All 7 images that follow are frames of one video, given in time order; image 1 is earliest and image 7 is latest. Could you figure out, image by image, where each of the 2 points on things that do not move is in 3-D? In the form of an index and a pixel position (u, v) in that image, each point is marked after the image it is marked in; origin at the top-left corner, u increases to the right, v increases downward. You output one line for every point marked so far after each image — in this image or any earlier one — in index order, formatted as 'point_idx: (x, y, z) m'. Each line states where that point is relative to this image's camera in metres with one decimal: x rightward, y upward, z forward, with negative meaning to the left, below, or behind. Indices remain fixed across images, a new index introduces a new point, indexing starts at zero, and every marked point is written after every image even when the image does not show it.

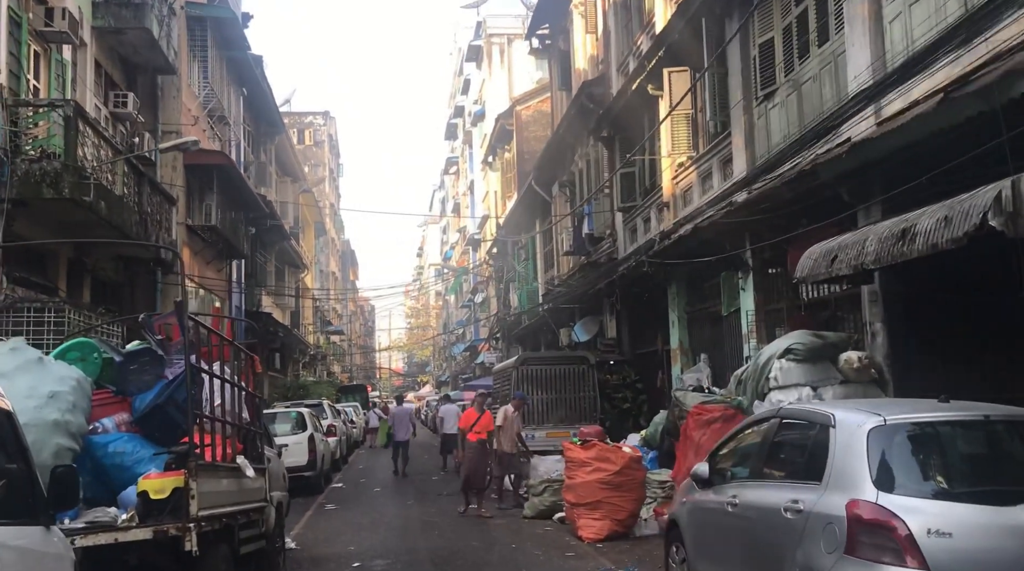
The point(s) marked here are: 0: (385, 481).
0: (-2.4, -3.7, +18.3) m
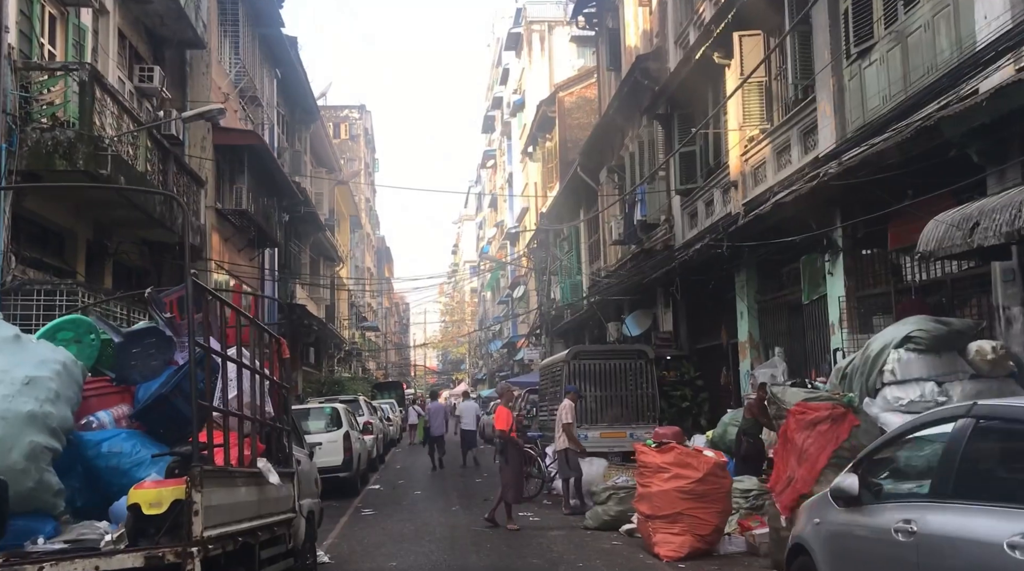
0: (-1.5, -3.5, +17.0) m
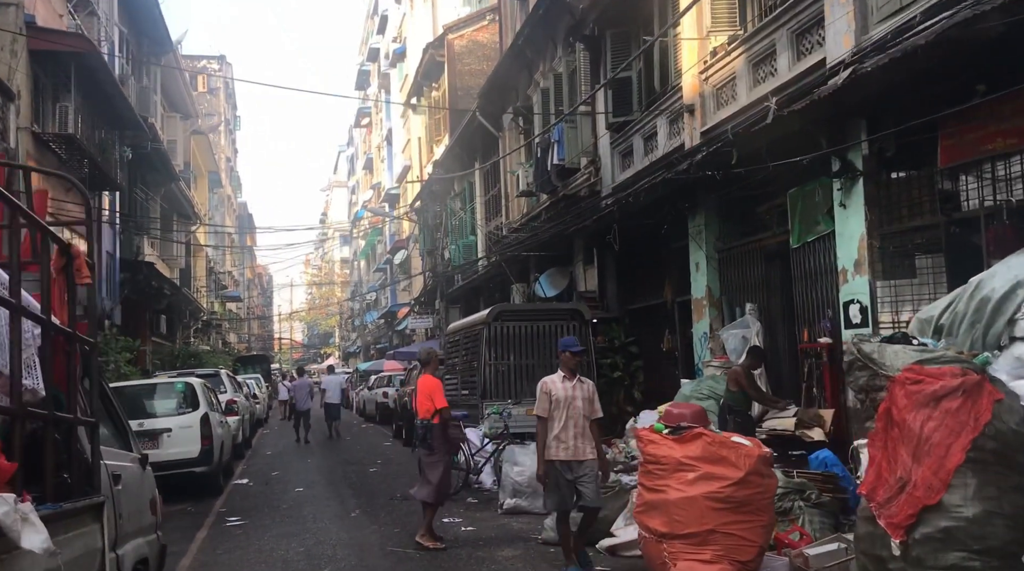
0: (-3.0, -2.7, +13.8) m
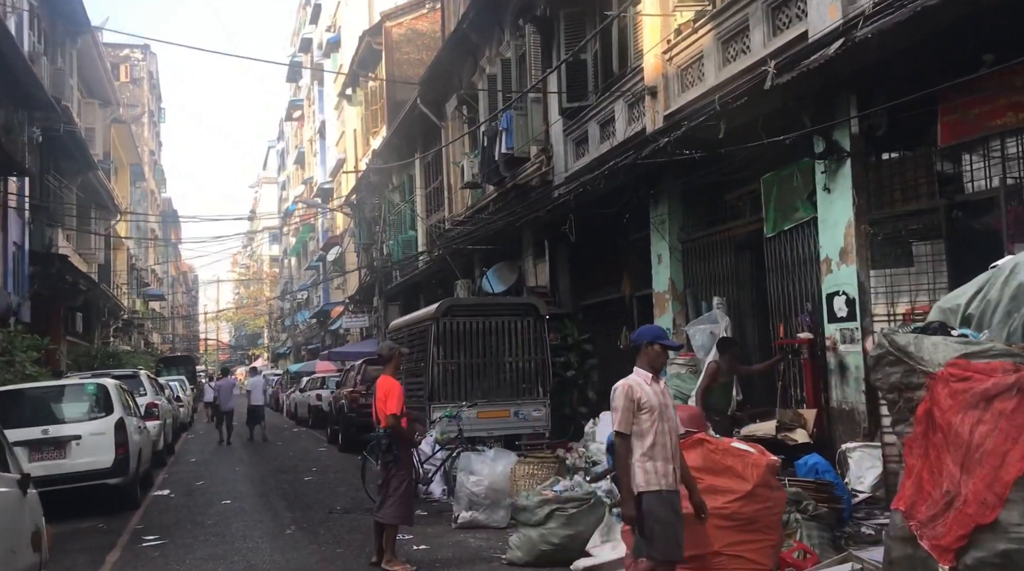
0: (-3.7, -2.6, +12.7) m
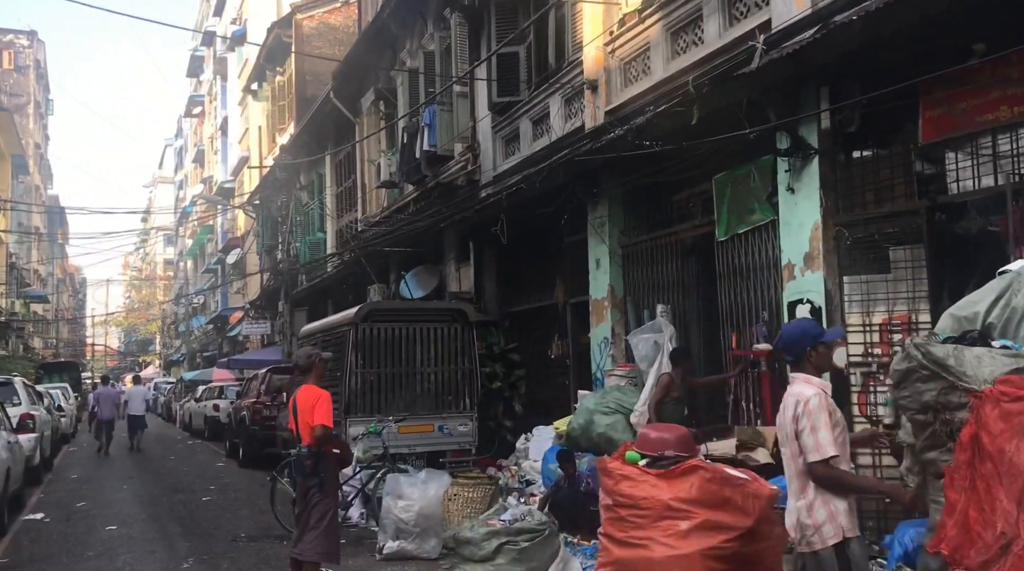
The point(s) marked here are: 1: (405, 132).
0: (-4.6, -2.6, +11.4) m
1: (-1.8, +2.6, +16.3) m
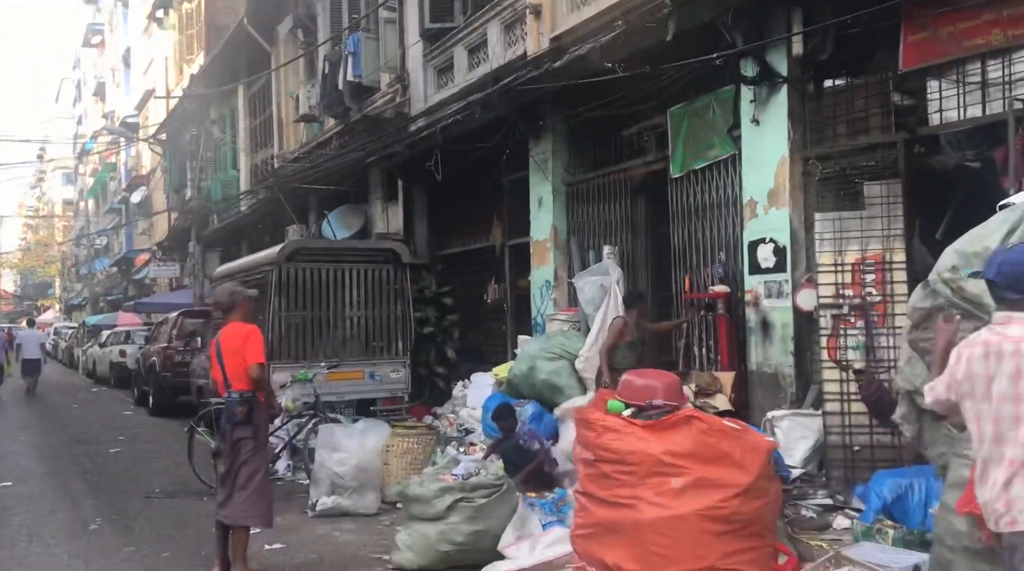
0: (-5.4, -1.8, +10.4) m
1: (-2.9, +3.6, +15.3) m
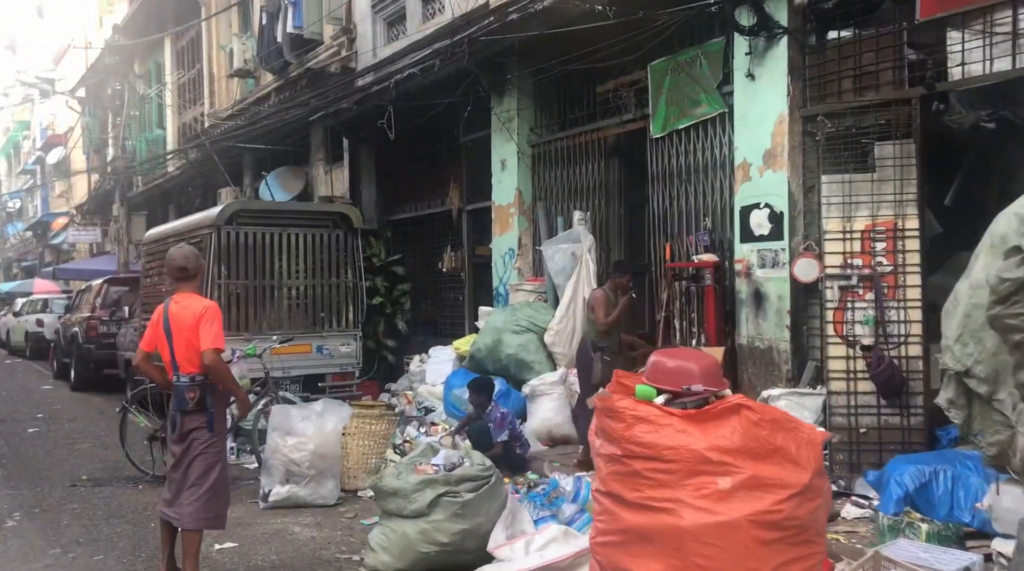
0: (-5.8, -1.5, +9.4) m
1: (-3.7, +4.1, +14.2) m
